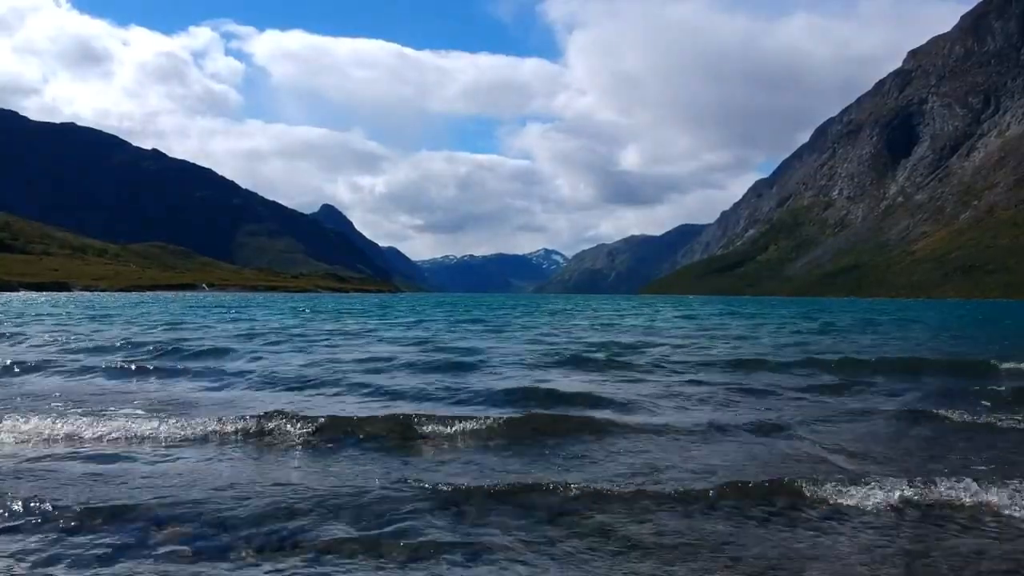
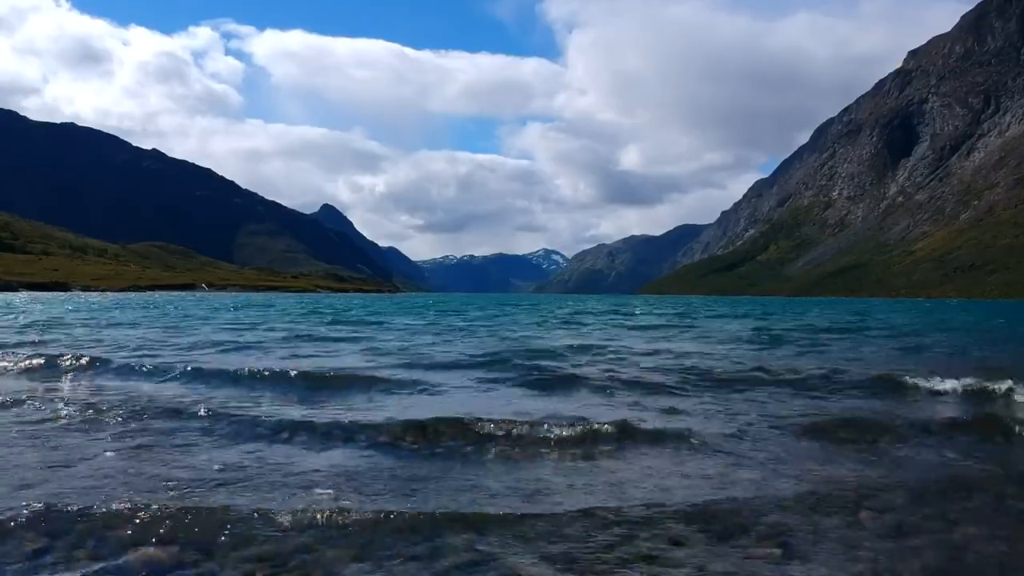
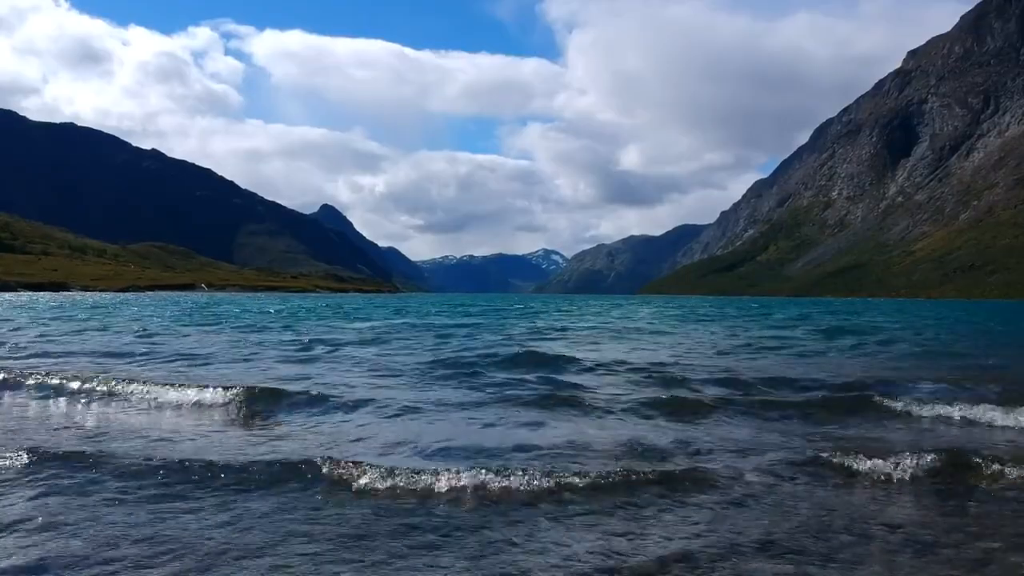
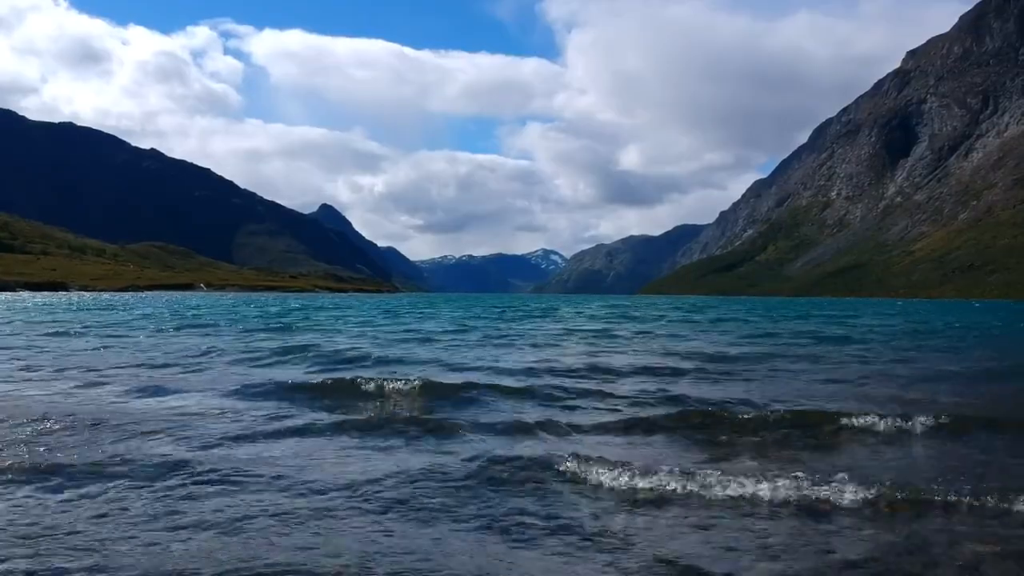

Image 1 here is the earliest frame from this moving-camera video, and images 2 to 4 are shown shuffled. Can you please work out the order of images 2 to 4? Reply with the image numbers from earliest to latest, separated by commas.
2, 3, 4
